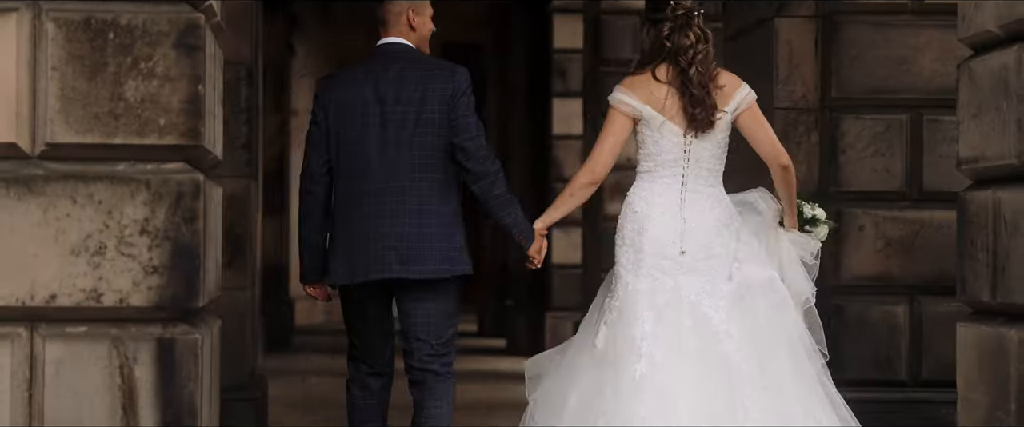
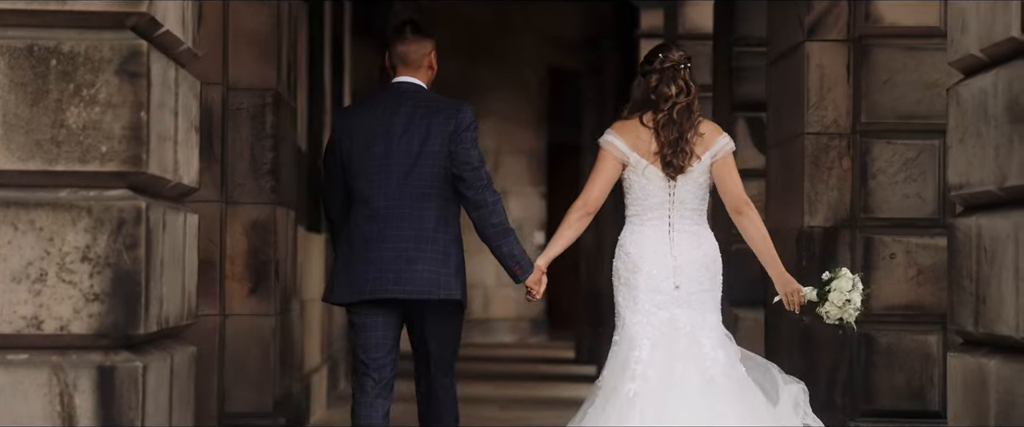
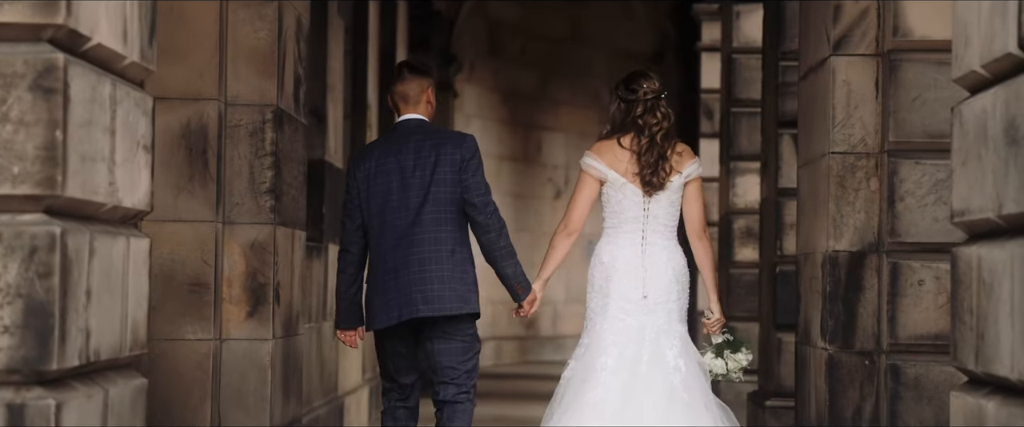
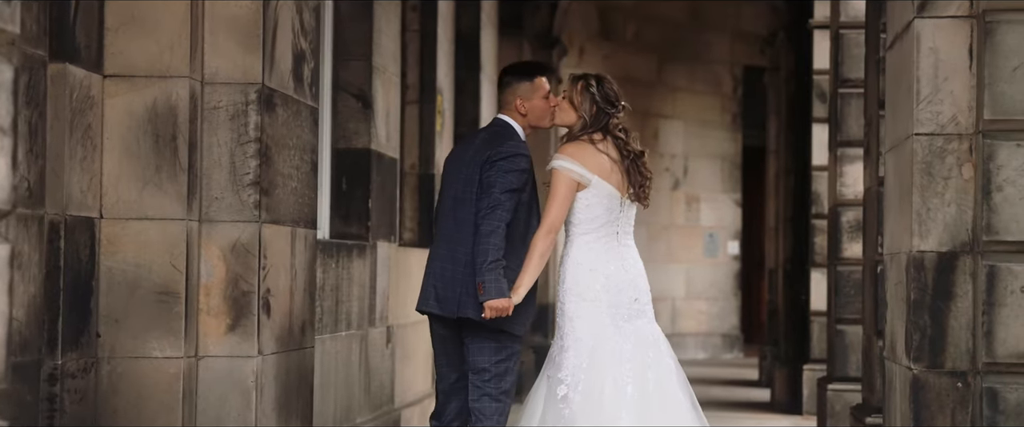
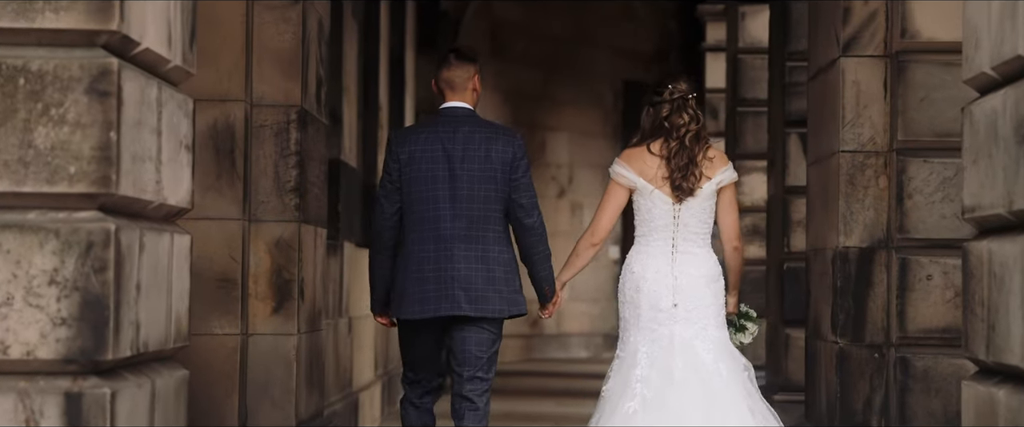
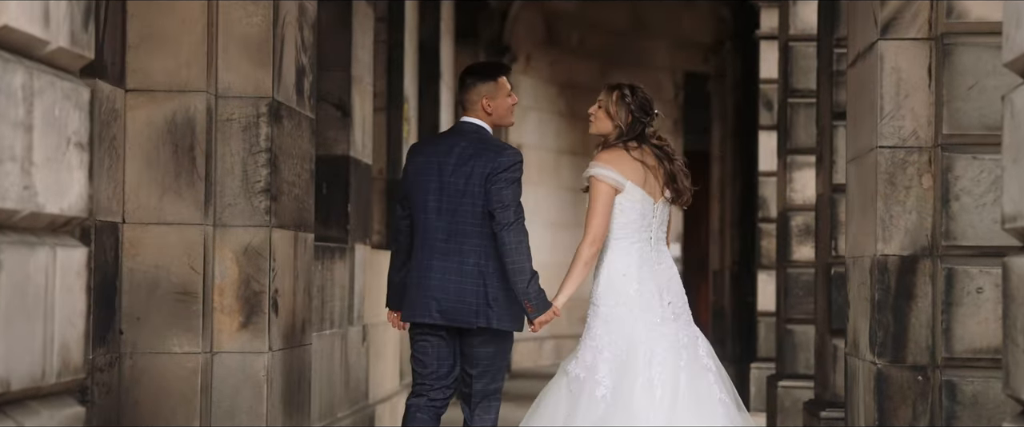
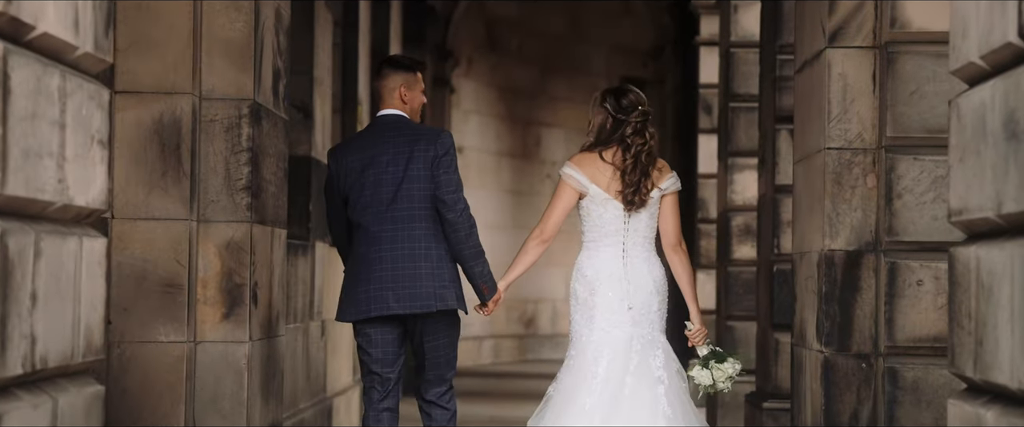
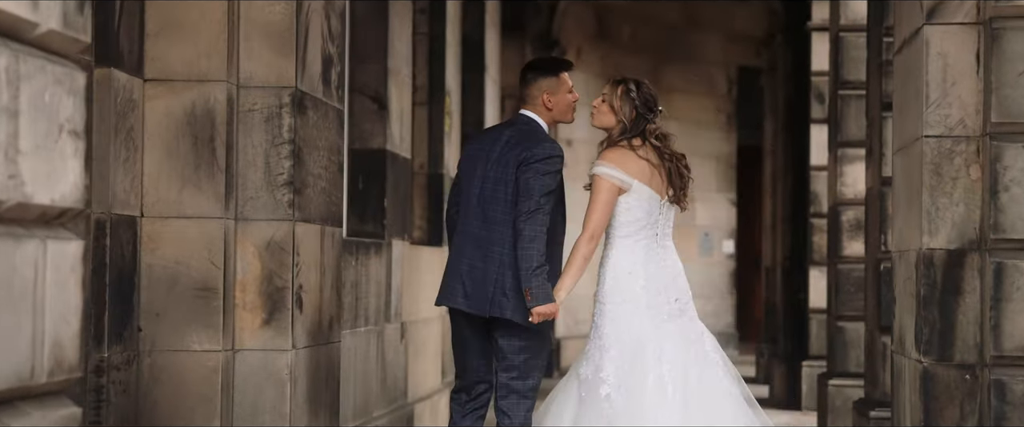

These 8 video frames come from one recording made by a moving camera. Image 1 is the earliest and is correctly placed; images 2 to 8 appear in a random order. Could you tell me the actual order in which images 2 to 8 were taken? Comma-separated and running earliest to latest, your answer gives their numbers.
2, 5, 3, 7, 6, 8, 4
